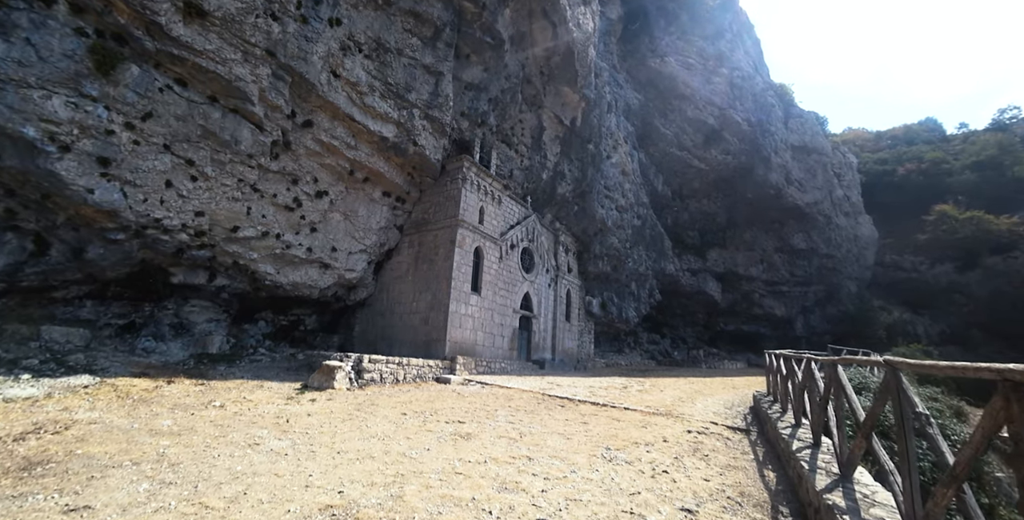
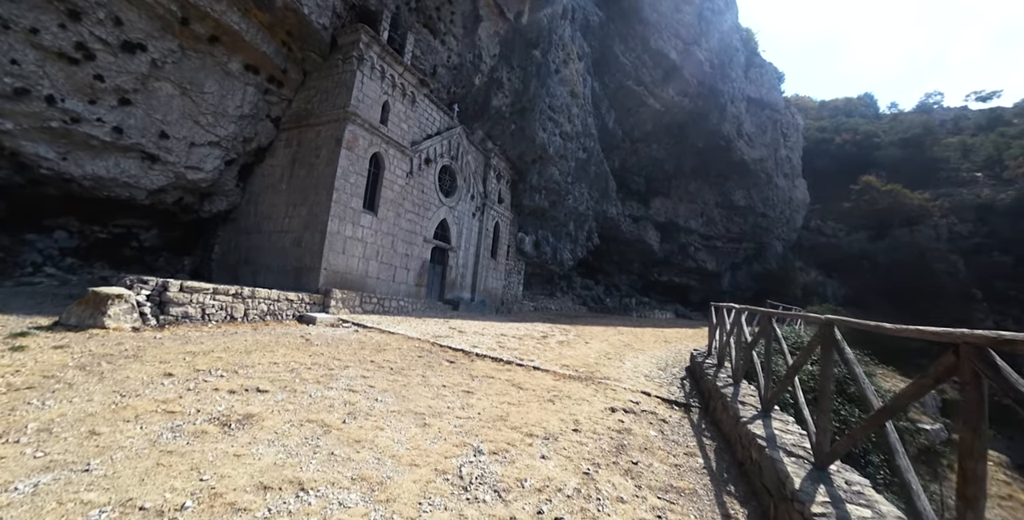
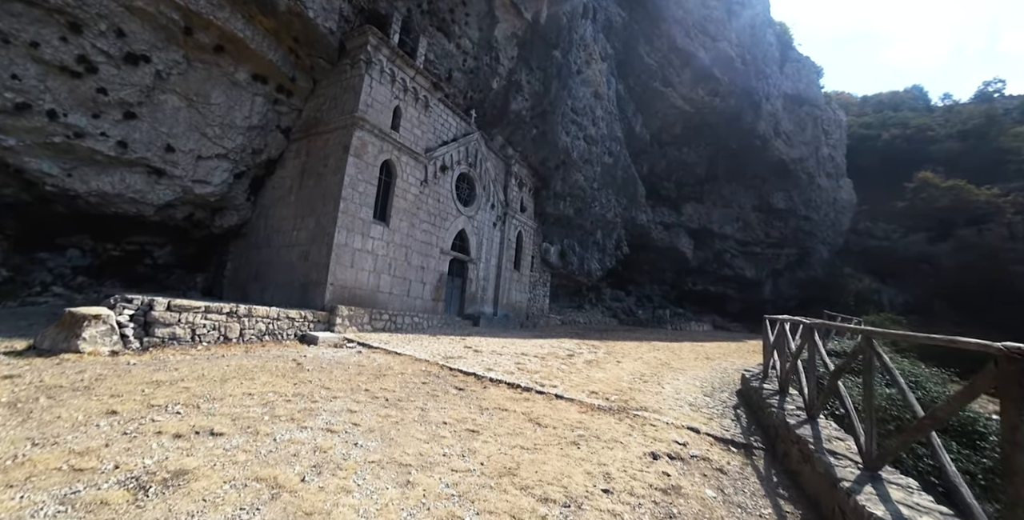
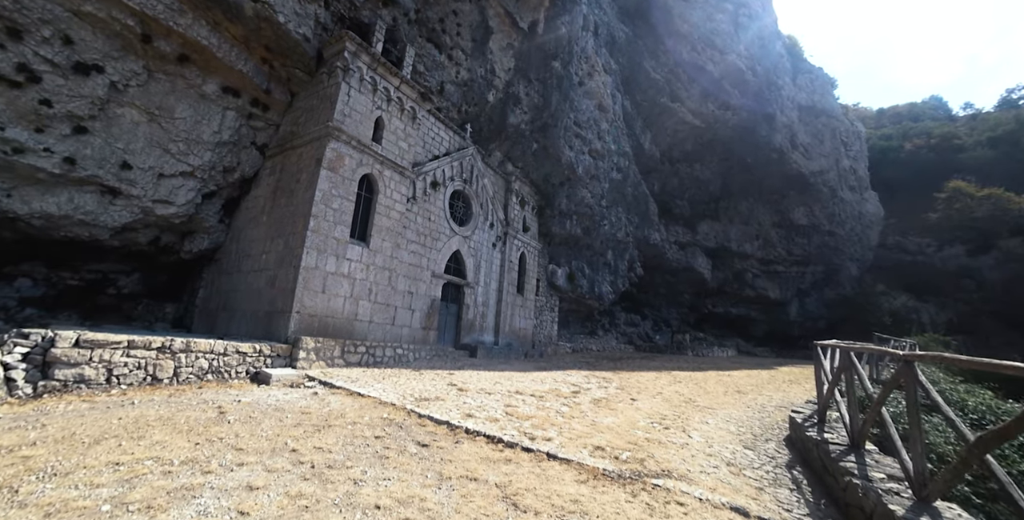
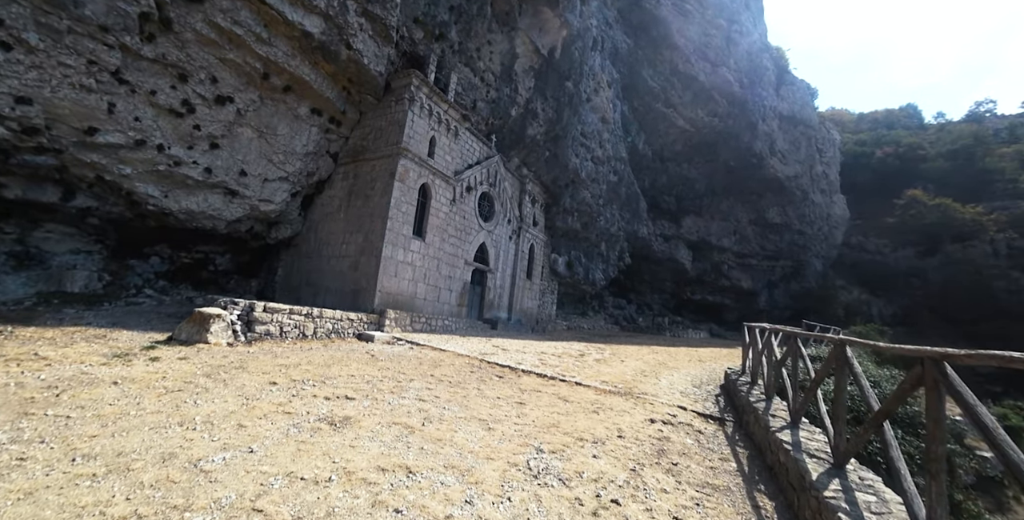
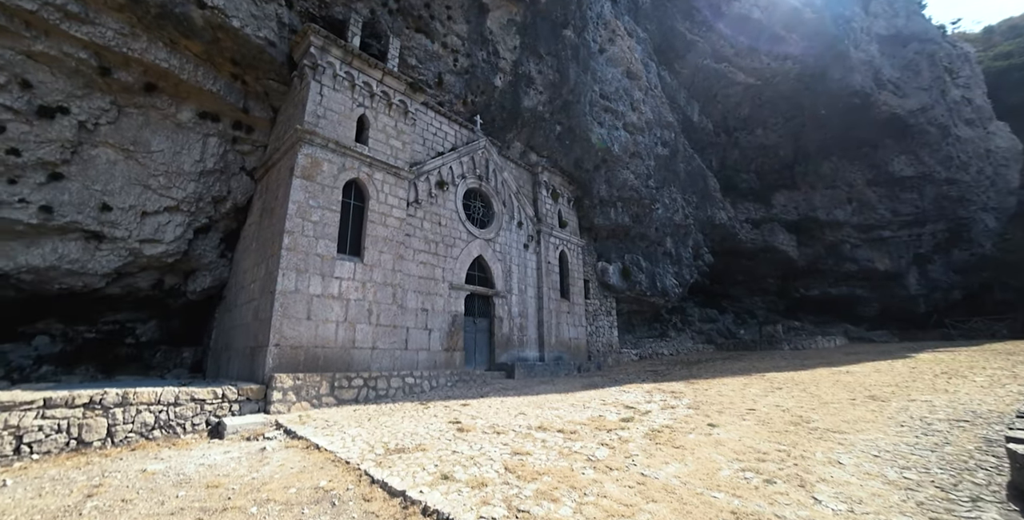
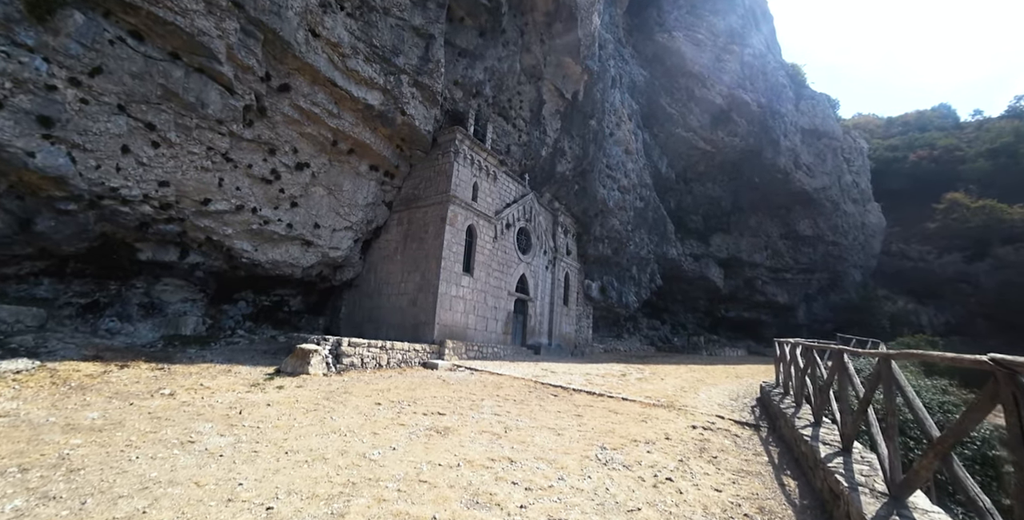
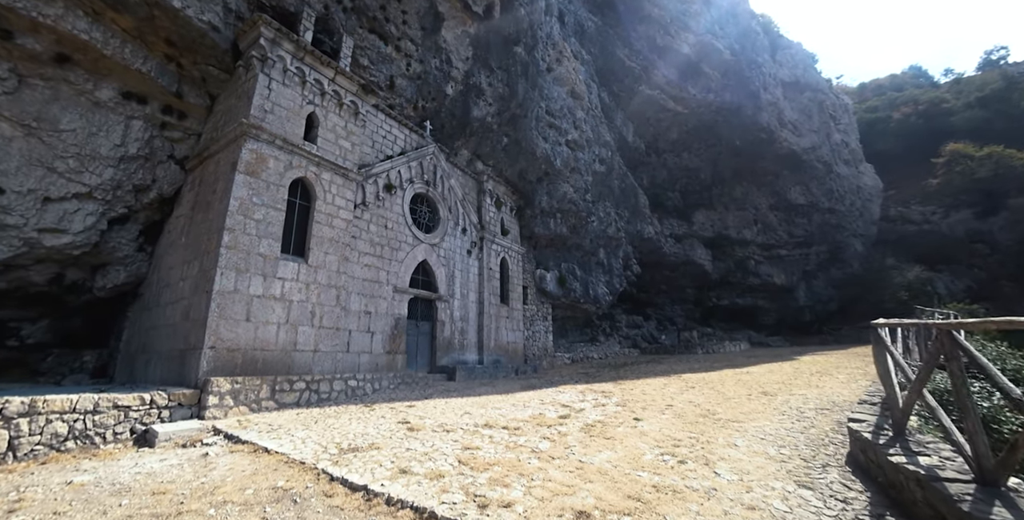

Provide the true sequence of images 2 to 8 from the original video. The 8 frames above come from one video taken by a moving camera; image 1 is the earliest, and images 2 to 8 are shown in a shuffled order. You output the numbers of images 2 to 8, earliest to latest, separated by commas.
7, 5, 2, 3, 4, 8, 6
